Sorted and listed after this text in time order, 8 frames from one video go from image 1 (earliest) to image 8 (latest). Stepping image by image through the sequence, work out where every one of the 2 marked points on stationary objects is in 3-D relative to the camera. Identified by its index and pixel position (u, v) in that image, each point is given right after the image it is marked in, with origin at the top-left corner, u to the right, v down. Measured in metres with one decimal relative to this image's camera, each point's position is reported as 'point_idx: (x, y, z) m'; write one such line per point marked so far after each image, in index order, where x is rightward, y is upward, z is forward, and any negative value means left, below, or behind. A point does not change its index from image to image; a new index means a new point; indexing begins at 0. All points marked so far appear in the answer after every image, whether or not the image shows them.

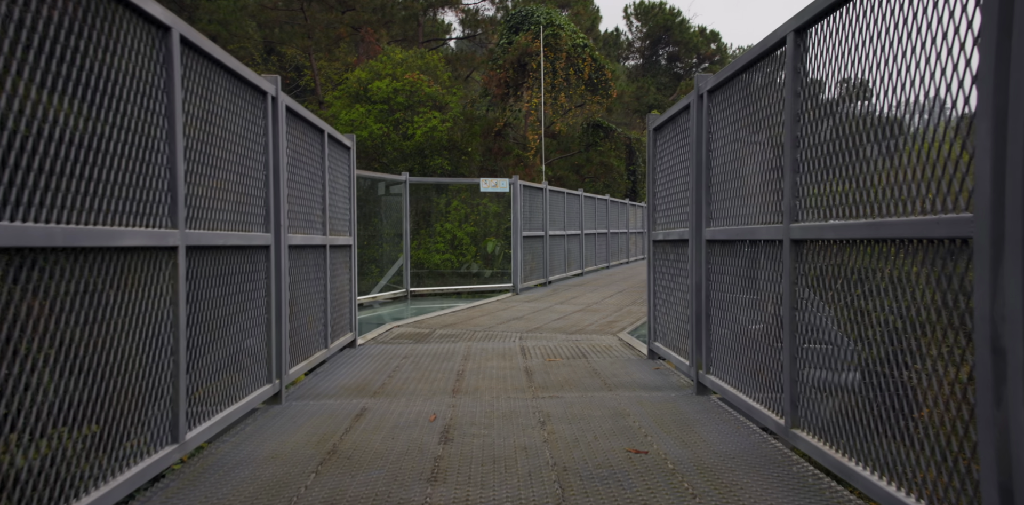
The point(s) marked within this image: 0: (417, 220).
0: (-1.5, +0.5, +12.4) m
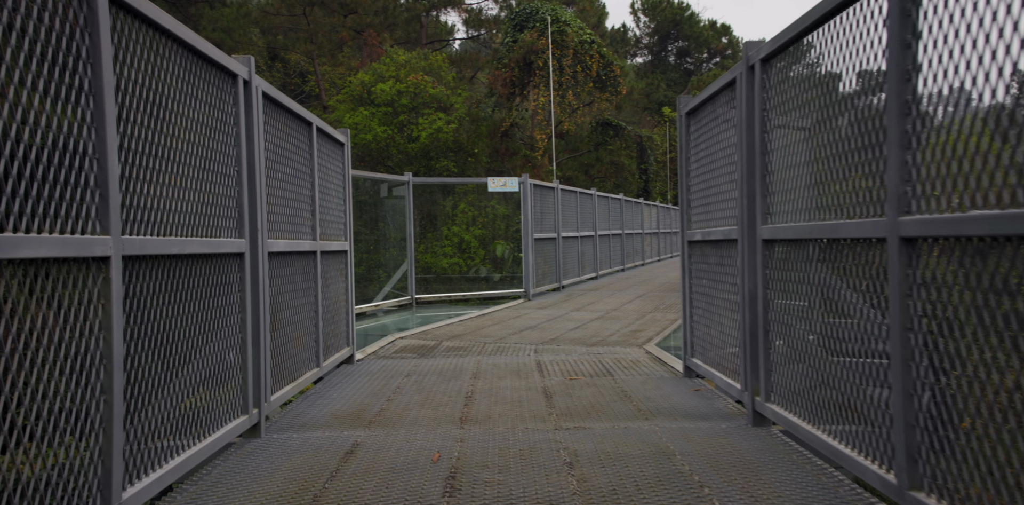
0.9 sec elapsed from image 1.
0: (-1.4, +0.4, +11.8) m
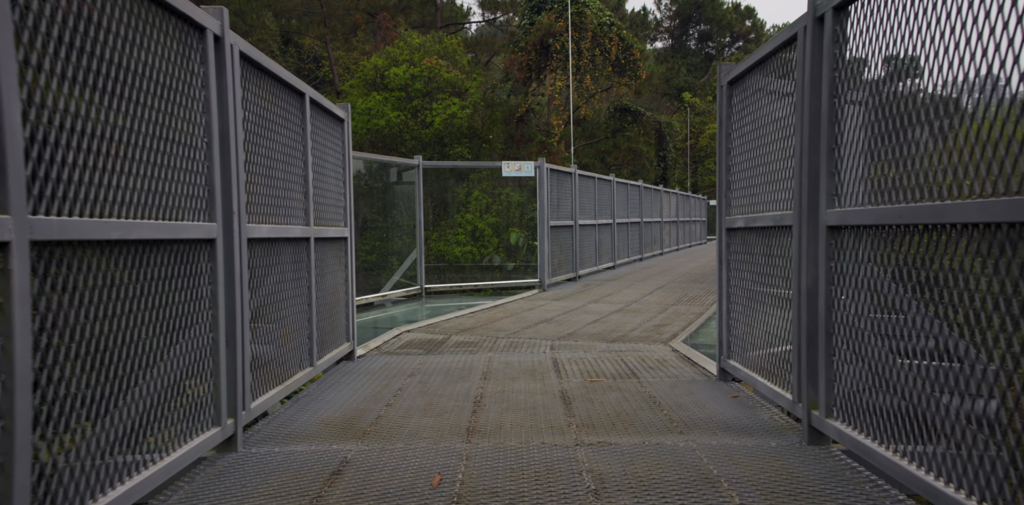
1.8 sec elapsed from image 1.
0: (-1.2, +0.6, +11.3) m
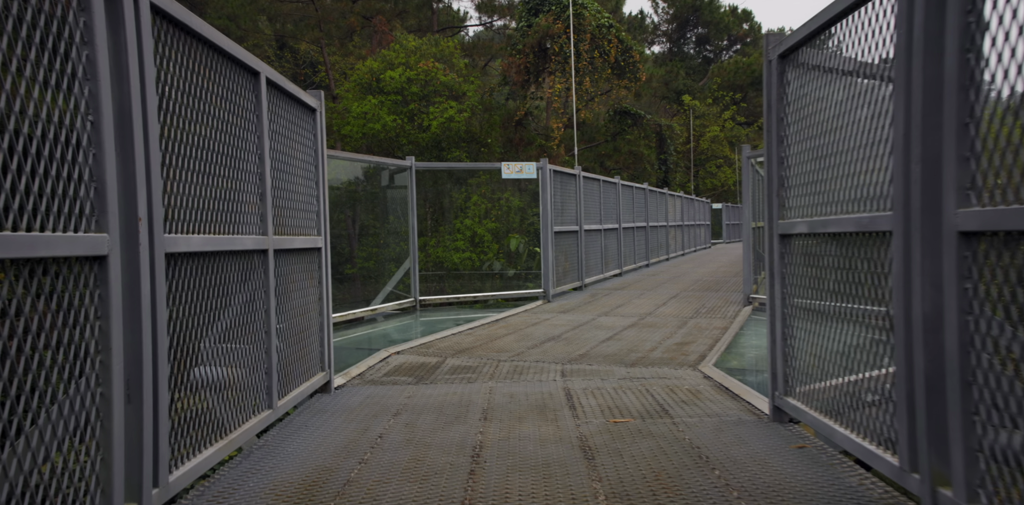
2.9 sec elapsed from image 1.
0: (-1.1, +0.5, +10.4) m
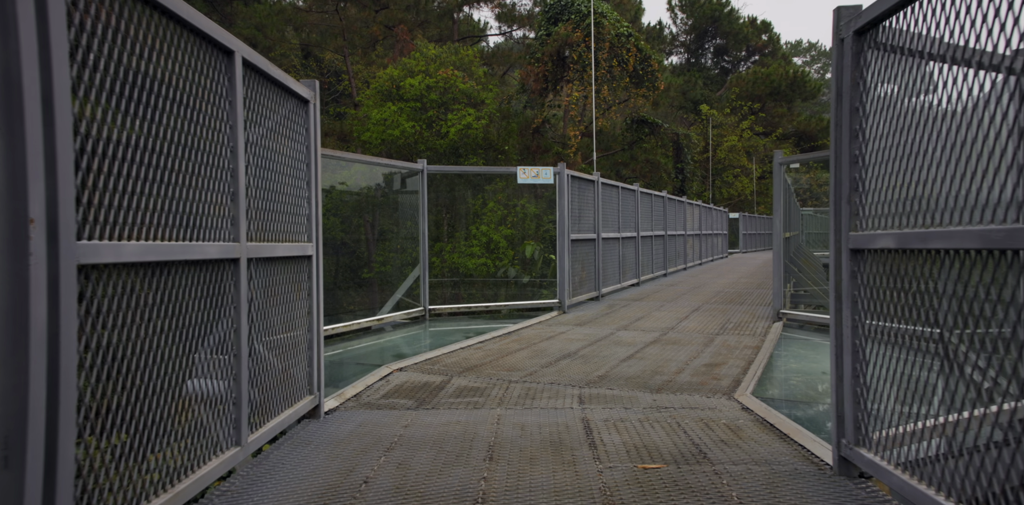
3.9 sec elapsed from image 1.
0: (-1.0, +0.4, +9.8) m
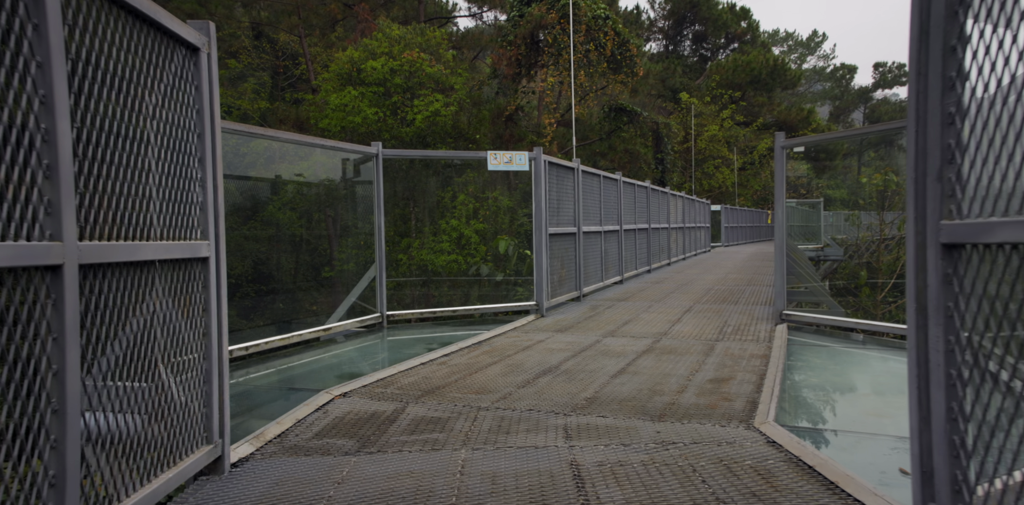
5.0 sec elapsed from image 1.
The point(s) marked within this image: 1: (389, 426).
0: (-1.3, +0.4, +8.8) m
1: (-0.7, -1.0, +4.3) m
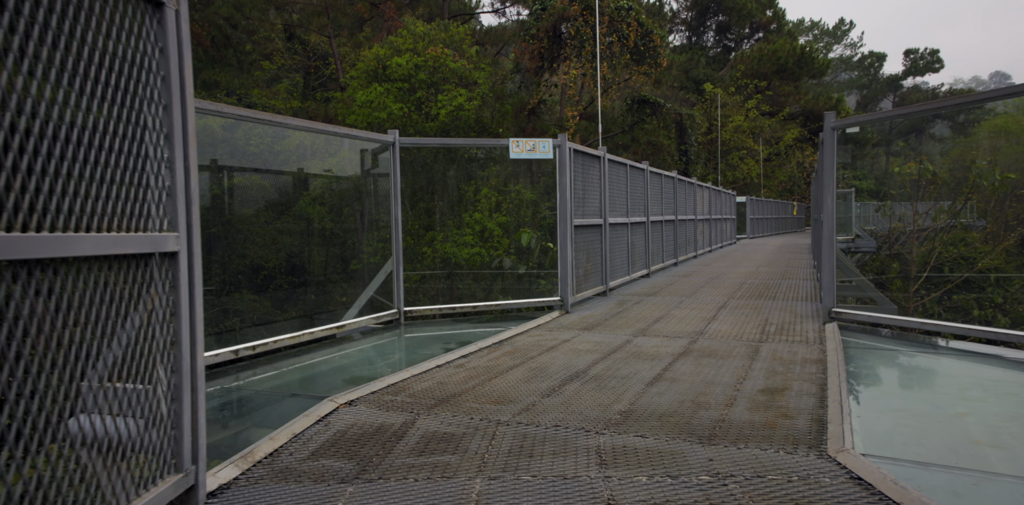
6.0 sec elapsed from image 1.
0: (-1.0, +0.5, +8.2) m
1: (-0.6, -0.9, +3.7) m
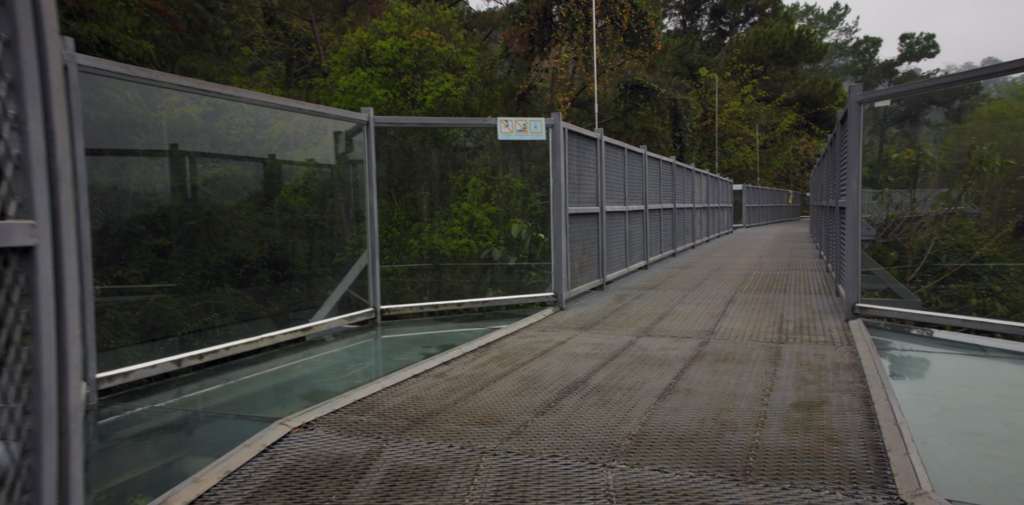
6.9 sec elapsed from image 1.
0: (-1.1, +0.6, +7.5) m
1: (-0.6, -0.9, +3.0) m
